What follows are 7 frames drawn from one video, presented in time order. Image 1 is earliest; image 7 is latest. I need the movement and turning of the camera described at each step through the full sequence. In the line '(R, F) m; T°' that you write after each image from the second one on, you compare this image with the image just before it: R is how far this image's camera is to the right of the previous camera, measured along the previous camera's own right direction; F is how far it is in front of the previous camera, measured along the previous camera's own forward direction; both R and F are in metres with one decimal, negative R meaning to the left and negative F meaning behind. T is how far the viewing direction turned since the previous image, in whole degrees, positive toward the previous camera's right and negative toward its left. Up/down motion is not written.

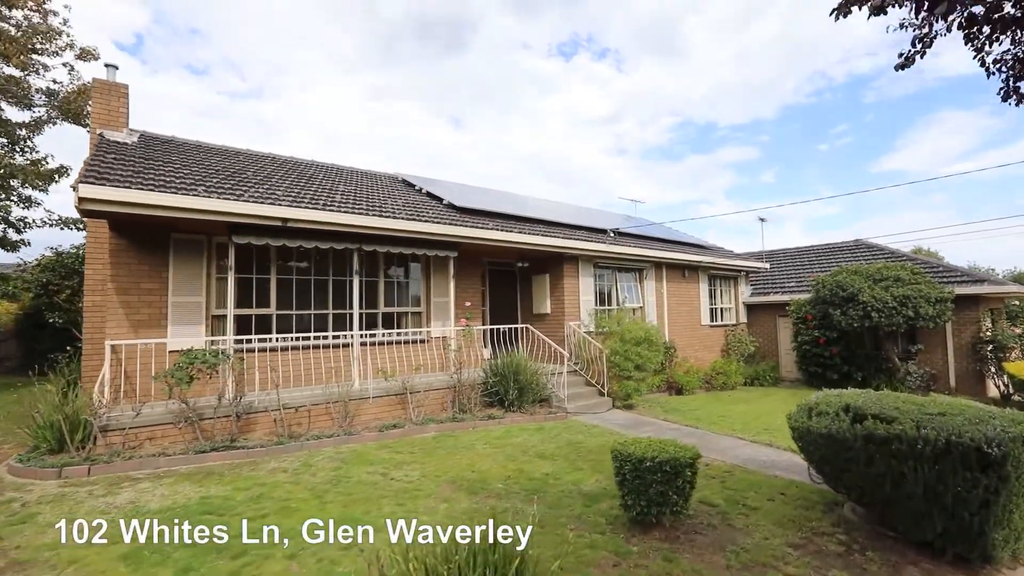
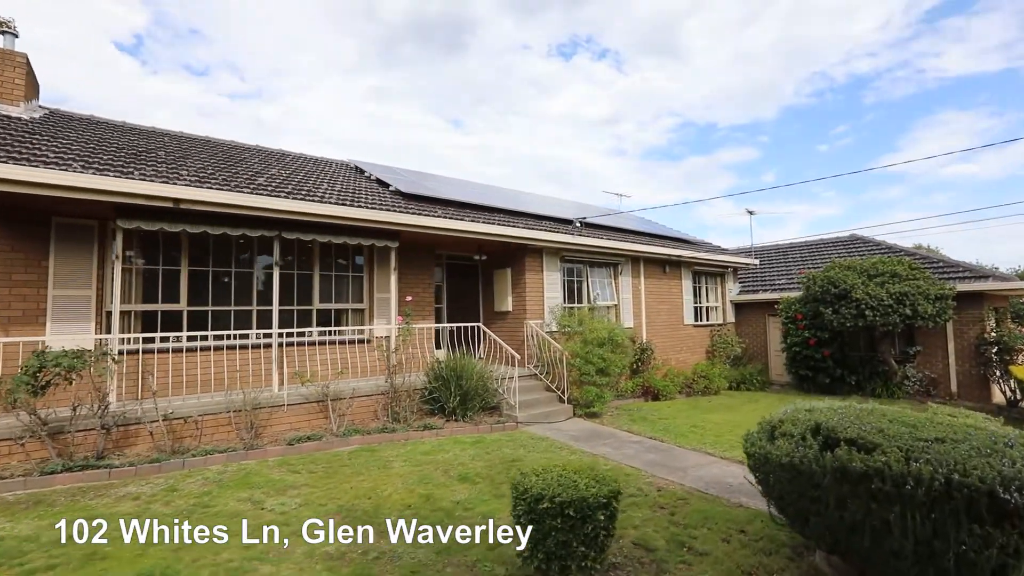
(+0.8, +0.9) m; 0°
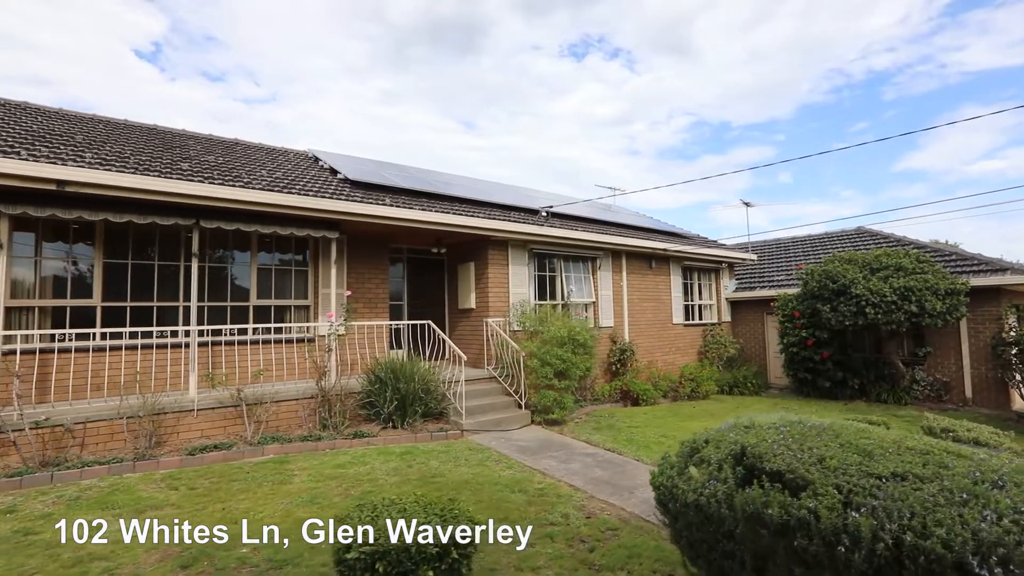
(+0.9, +0.7) m; -2°
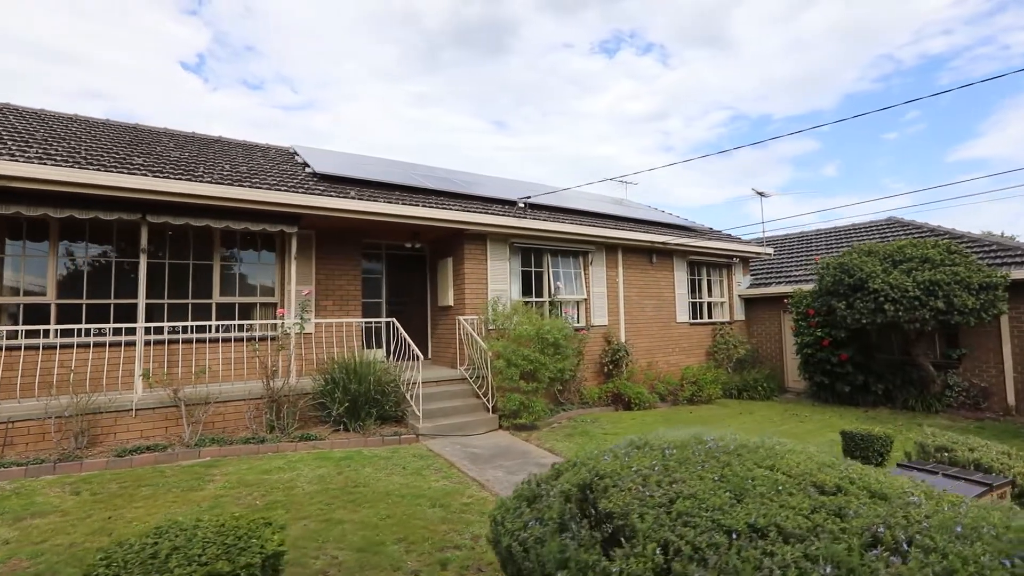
(+0.9, +0.5) m; -4°
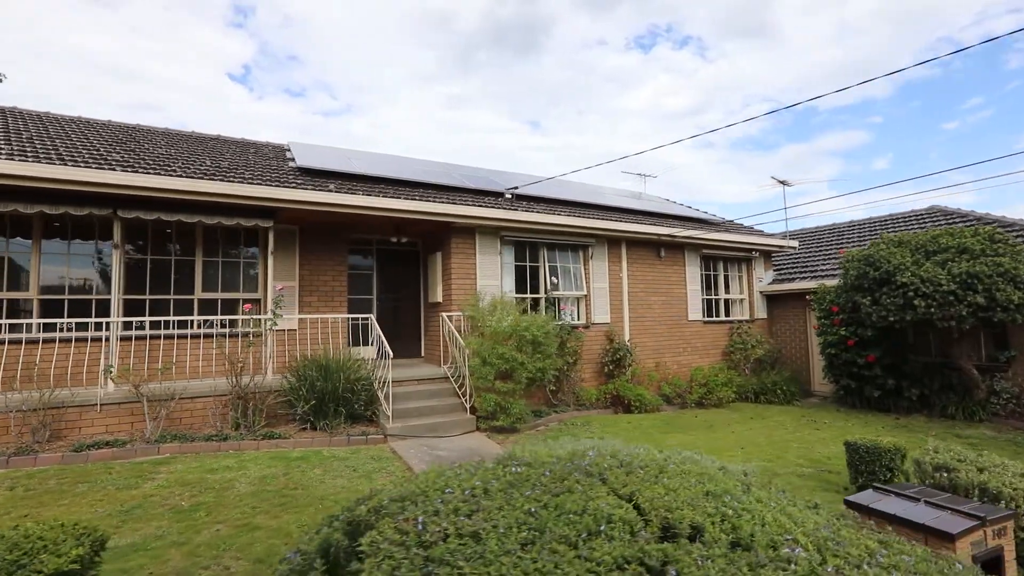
(+0.7, +0.4) m; -4°
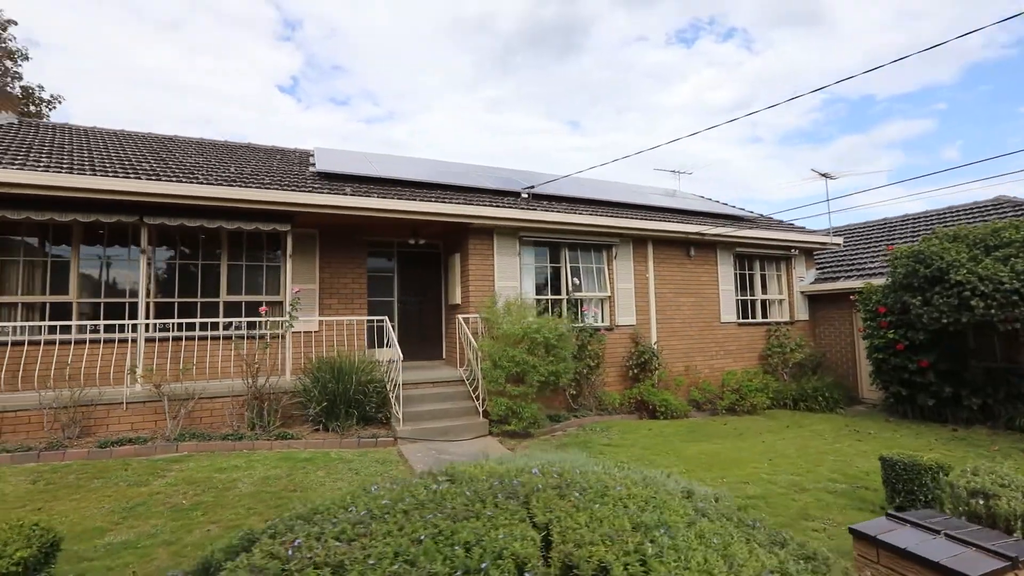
(+0.3, +0.2) m; -5°
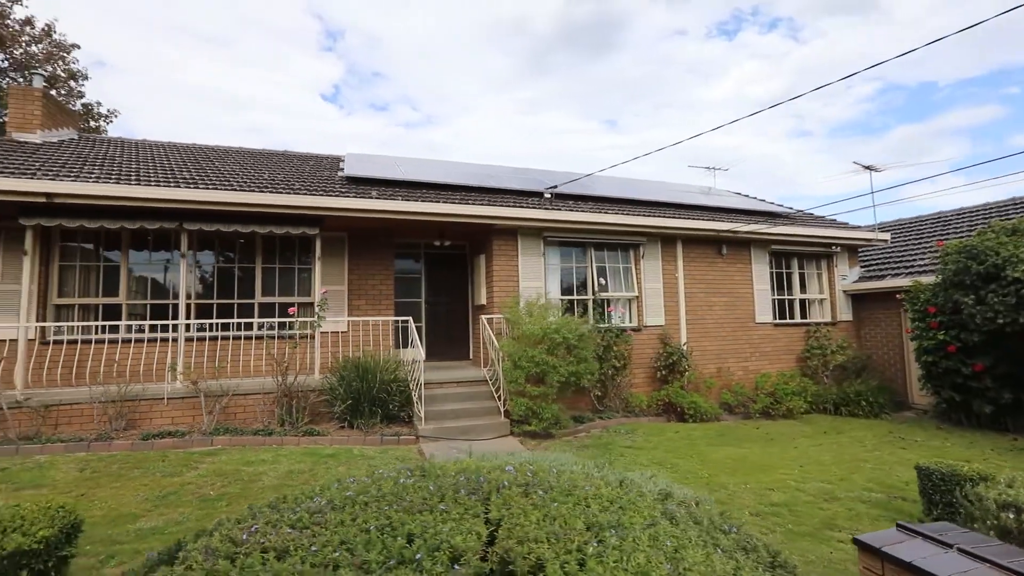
(+0.2, 0.0) m; -4°
